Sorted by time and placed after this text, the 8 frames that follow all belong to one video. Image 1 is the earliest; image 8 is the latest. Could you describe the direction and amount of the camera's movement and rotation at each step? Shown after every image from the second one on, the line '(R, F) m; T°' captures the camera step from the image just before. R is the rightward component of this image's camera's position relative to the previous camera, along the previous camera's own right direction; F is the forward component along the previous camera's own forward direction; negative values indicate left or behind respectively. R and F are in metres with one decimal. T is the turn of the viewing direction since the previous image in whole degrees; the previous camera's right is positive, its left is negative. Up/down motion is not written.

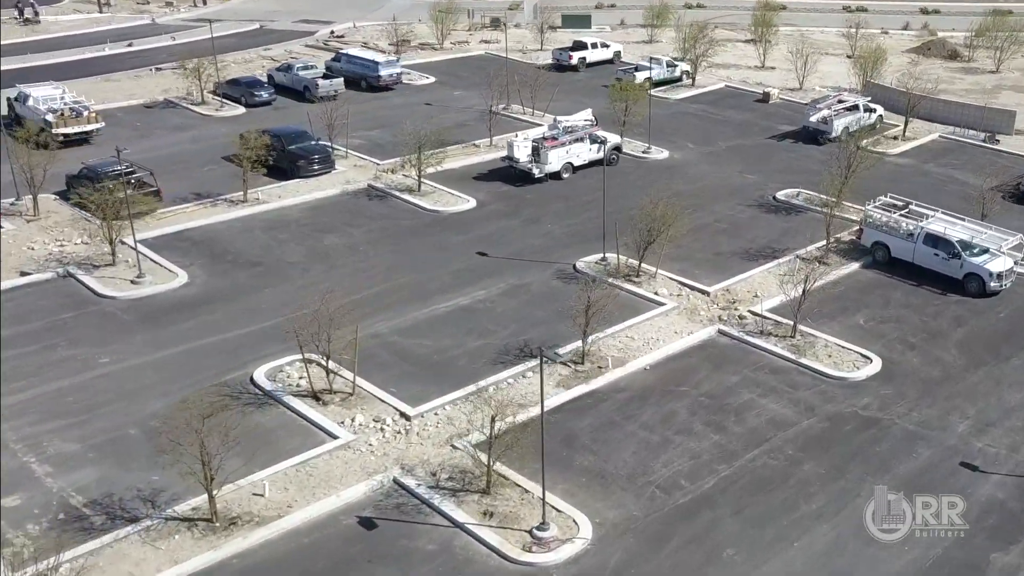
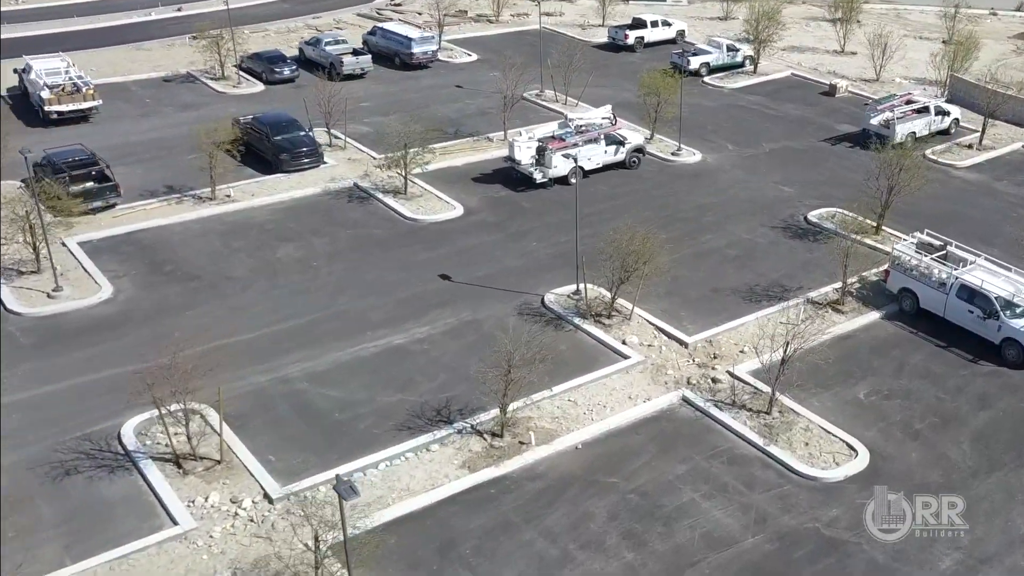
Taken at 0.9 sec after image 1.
(+3.2, +3.5) m; -6°
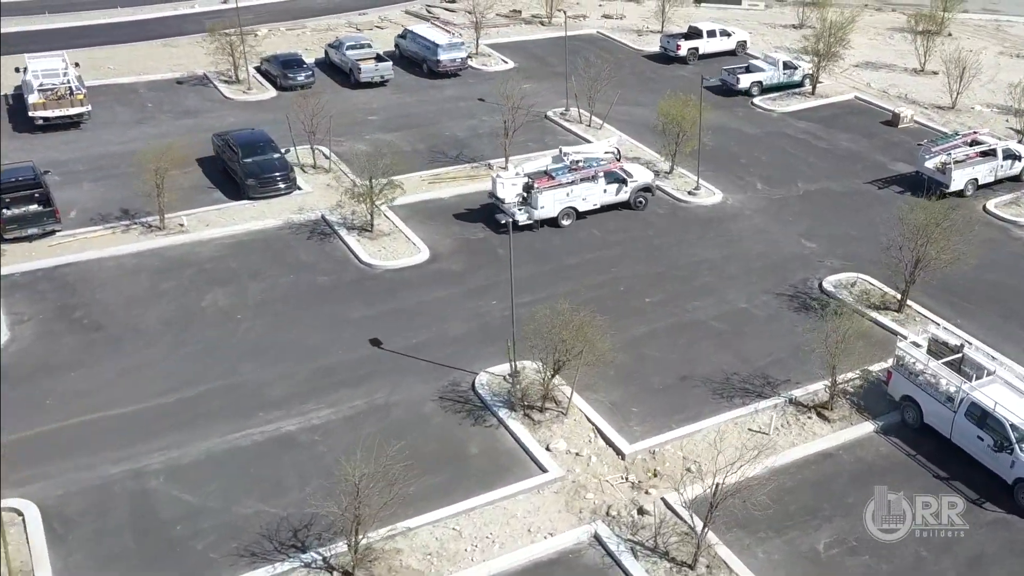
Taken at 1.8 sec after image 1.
(+3.1, +3.5) m; -6°
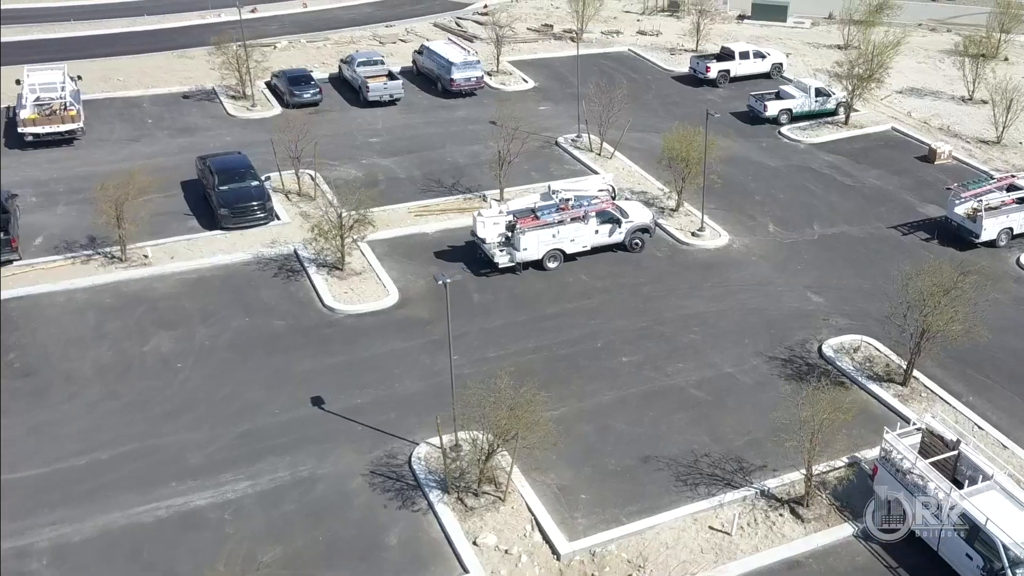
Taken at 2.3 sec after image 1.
(+1.9, +1.9) m; -3°
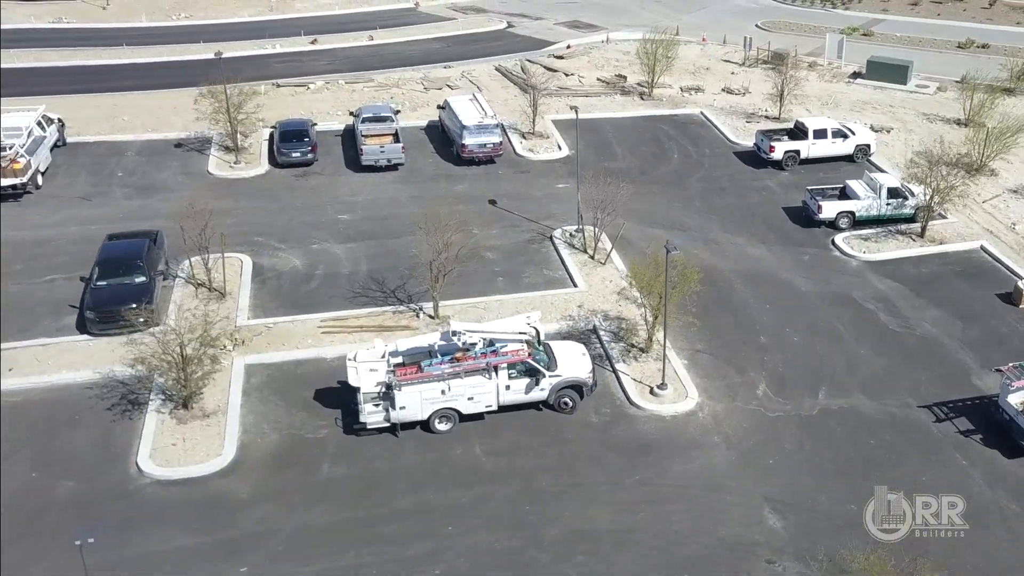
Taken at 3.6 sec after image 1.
(+4.8, +5.8) m; -9°
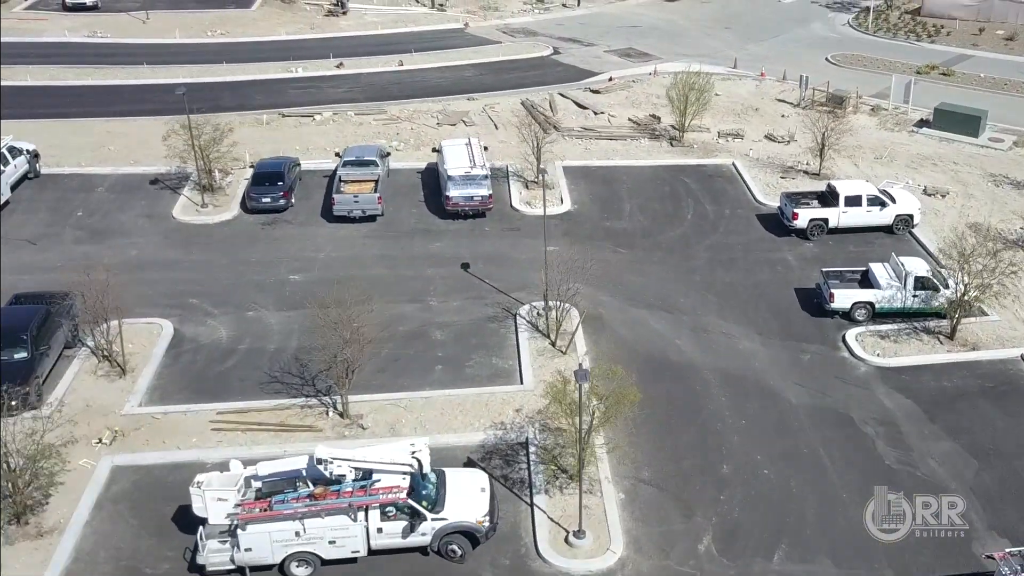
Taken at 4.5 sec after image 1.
(+3.1, +3.5) m; -5°
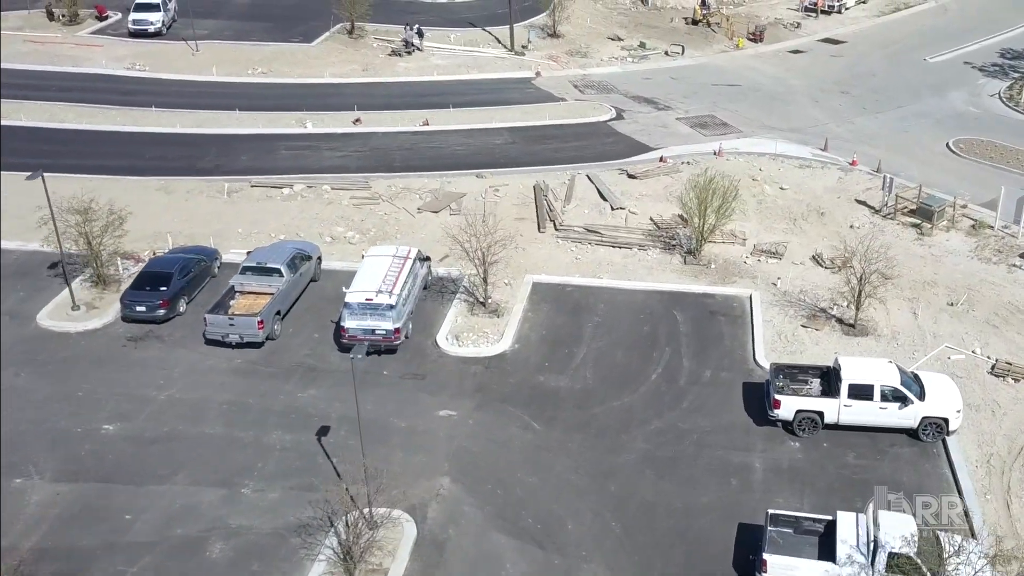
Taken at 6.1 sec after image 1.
(+5.5, +6.8) m; -10°
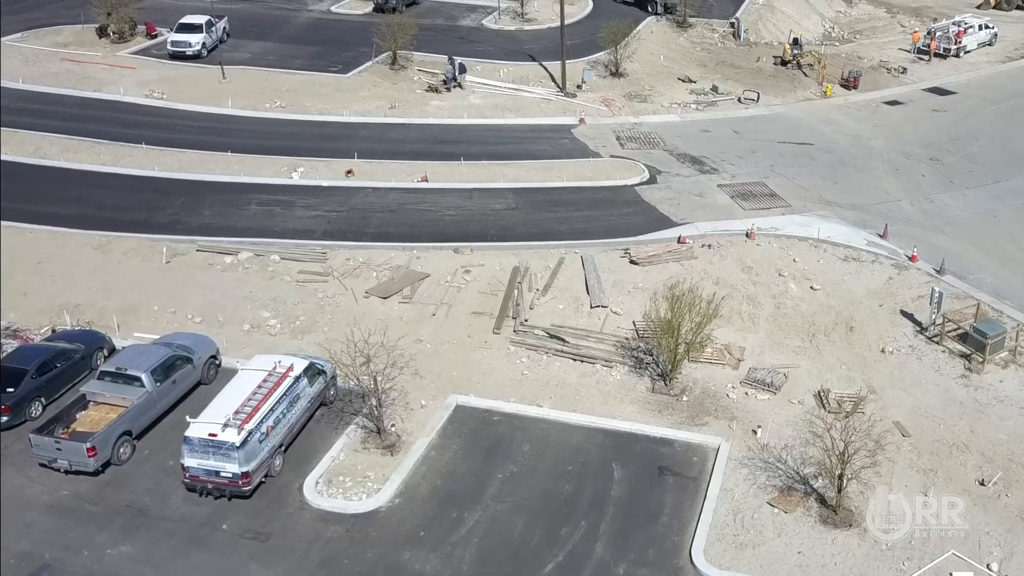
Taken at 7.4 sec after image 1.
(+4.1, +5.0) m; -7°
